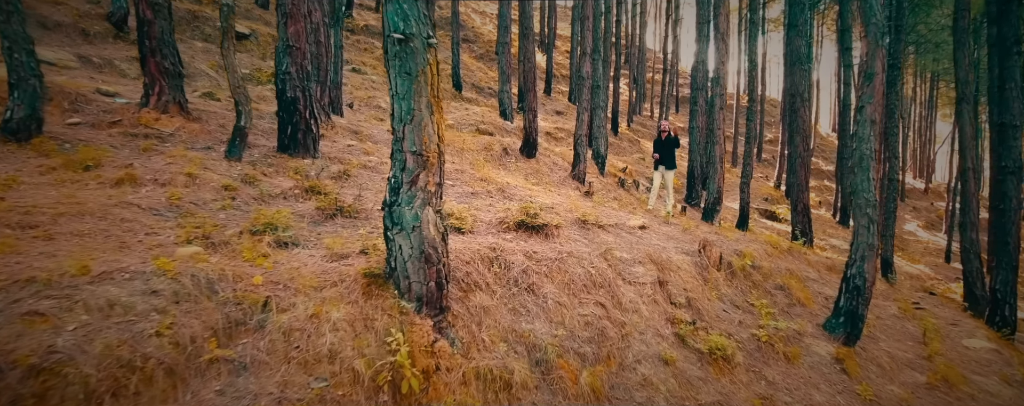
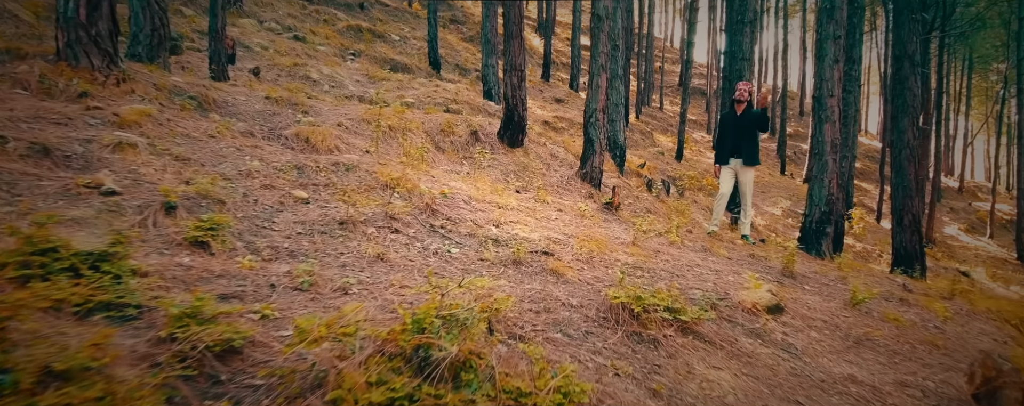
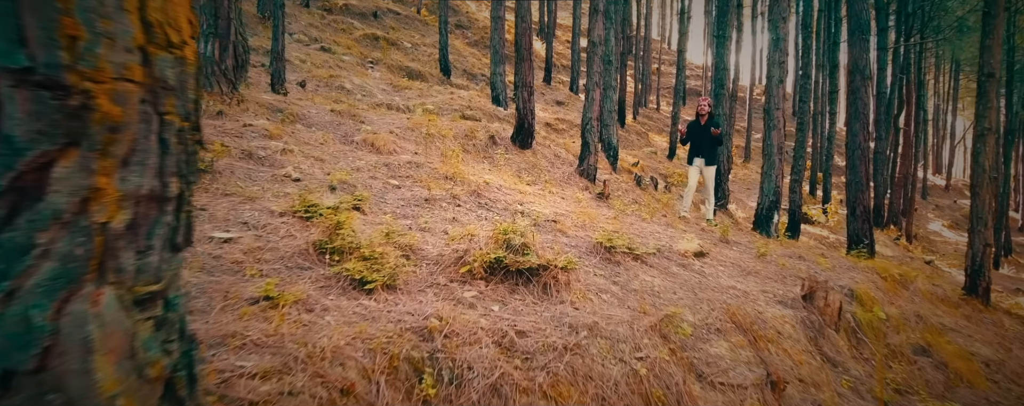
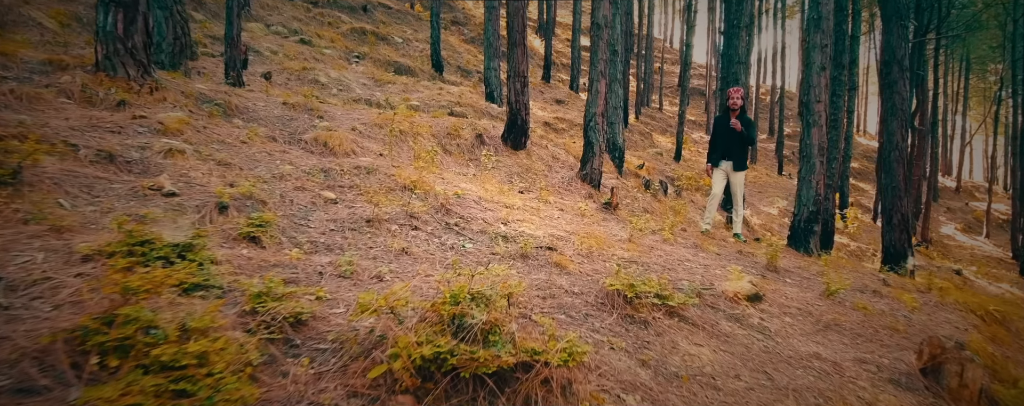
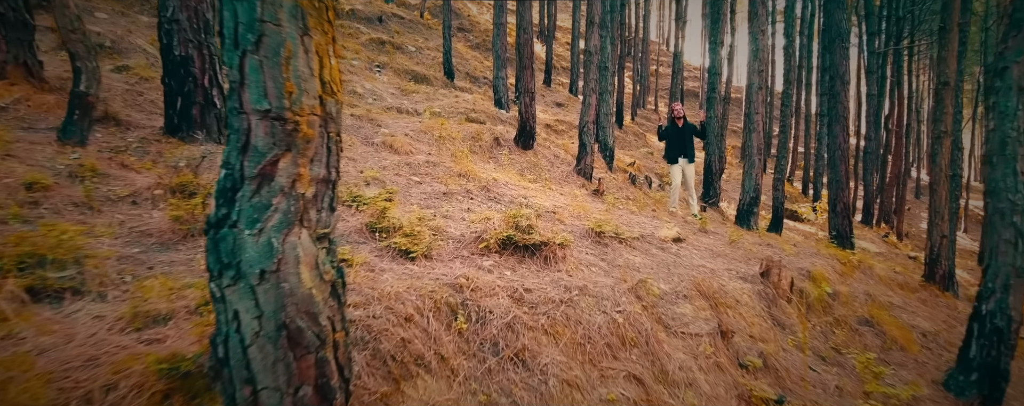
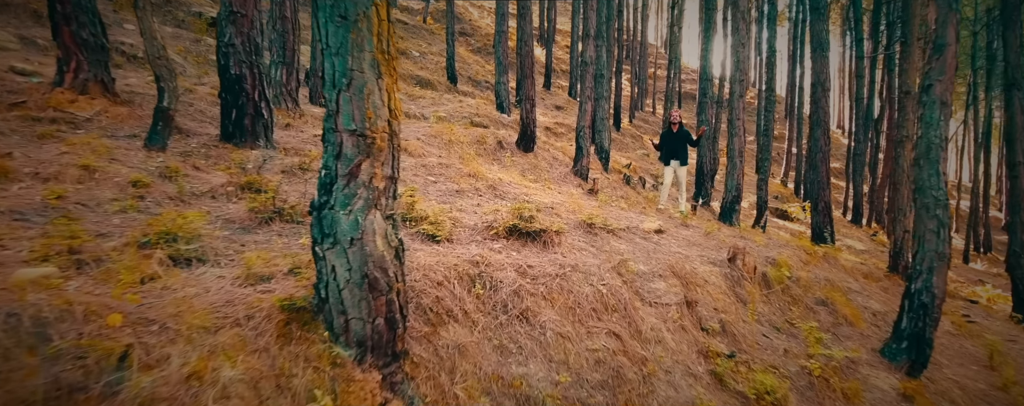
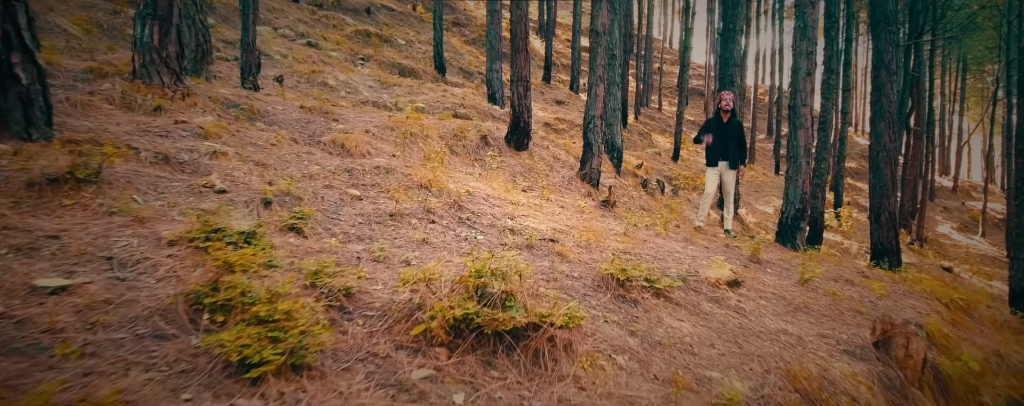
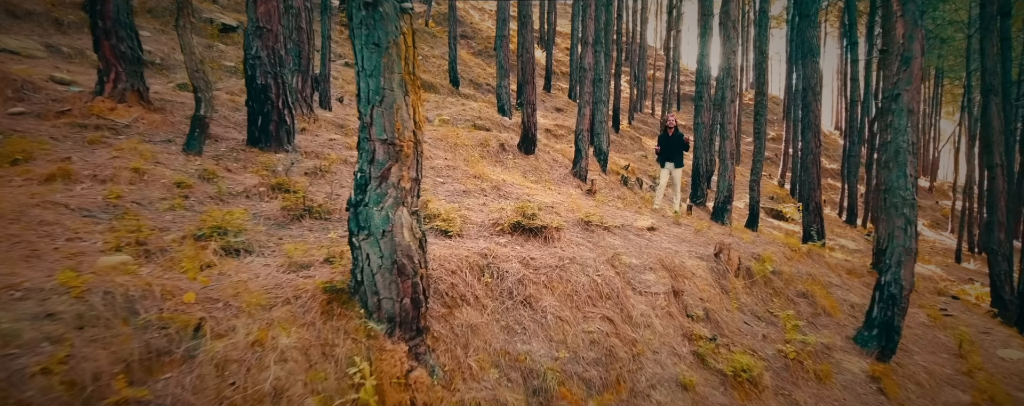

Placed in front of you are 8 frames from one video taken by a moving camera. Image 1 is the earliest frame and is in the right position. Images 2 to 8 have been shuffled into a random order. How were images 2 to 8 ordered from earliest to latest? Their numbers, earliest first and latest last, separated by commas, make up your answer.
8, 6, 5, 3, 7, 4, 2
